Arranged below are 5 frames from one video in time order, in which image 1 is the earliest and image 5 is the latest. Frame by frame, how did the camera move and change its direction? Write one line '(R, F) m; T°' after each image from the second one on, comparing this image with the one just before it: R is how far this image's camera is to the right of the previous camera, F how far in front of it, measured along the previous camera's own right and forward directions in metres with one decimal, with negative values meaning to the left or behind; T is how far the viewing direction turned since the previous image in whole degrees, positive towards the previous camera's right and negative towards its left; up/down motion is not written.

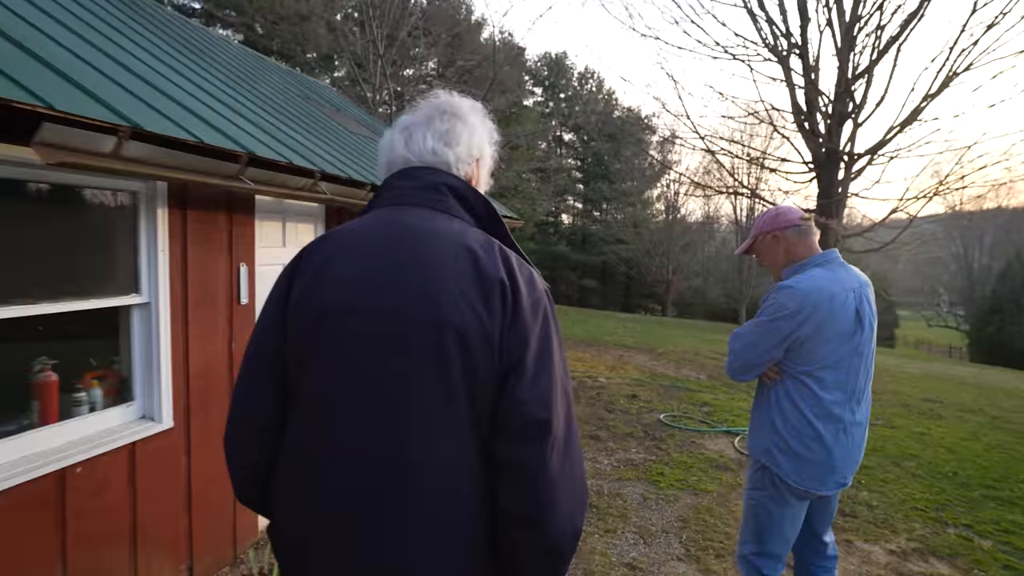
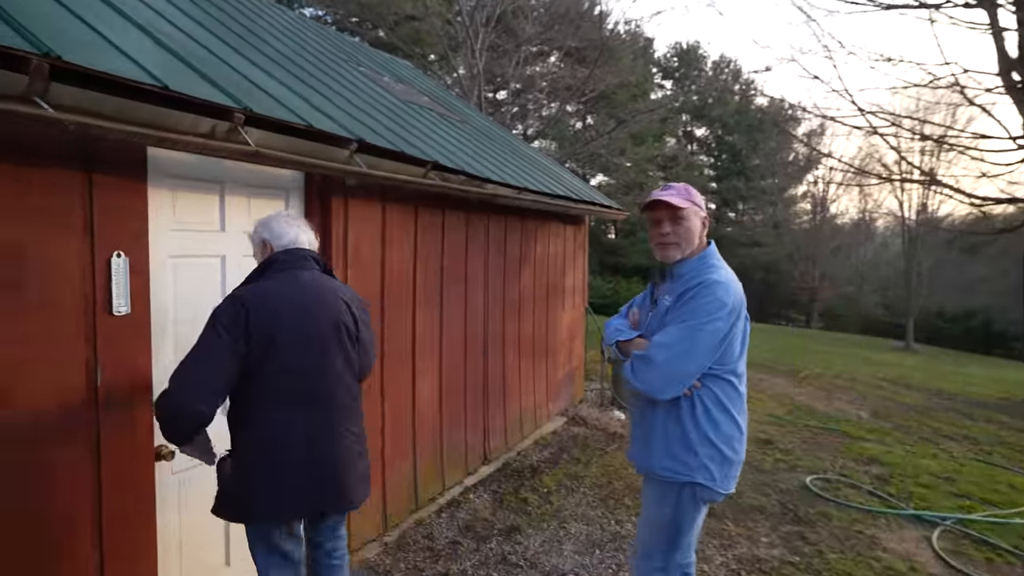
(+0.4, +1.8) m; -12°
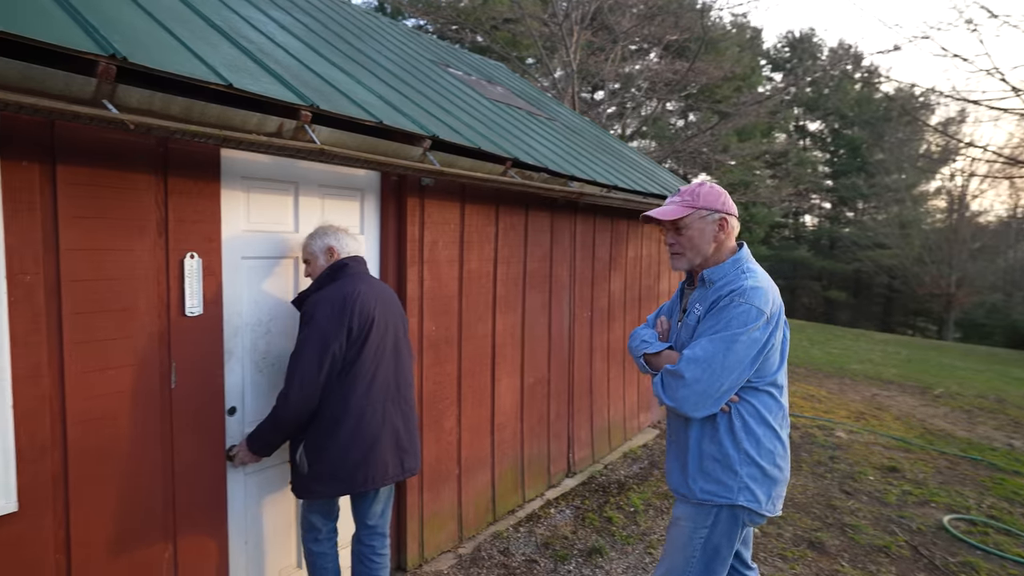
(+0.1, +0.2) m; -9°
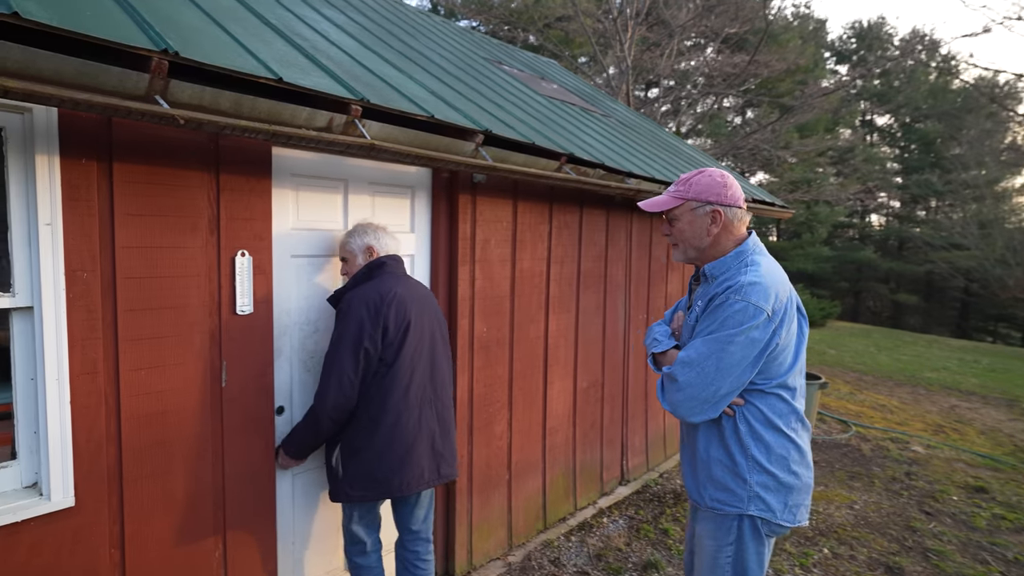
(0.0, +0.1) m; -5°
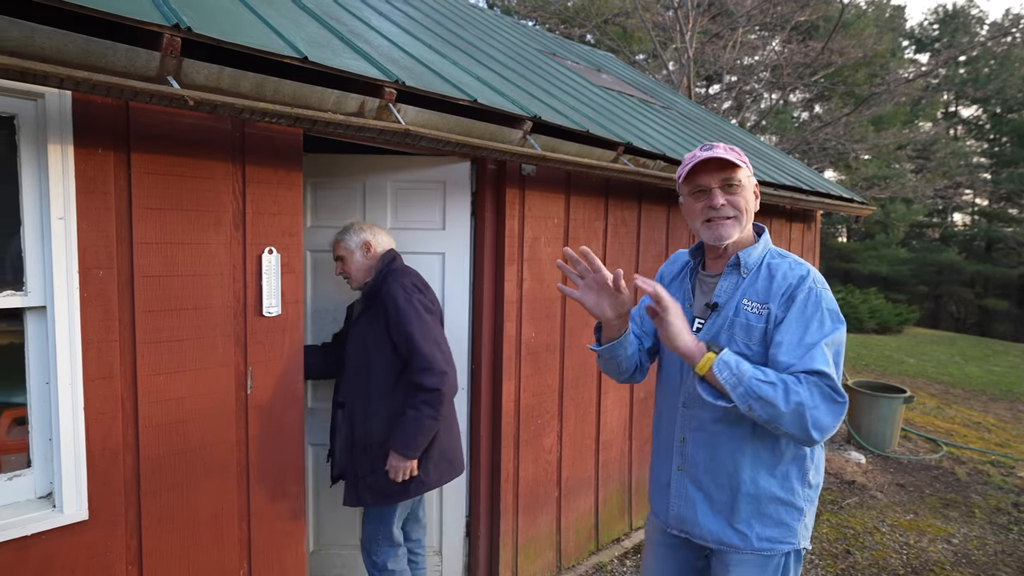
(0.0, +0.3) m; -5°
